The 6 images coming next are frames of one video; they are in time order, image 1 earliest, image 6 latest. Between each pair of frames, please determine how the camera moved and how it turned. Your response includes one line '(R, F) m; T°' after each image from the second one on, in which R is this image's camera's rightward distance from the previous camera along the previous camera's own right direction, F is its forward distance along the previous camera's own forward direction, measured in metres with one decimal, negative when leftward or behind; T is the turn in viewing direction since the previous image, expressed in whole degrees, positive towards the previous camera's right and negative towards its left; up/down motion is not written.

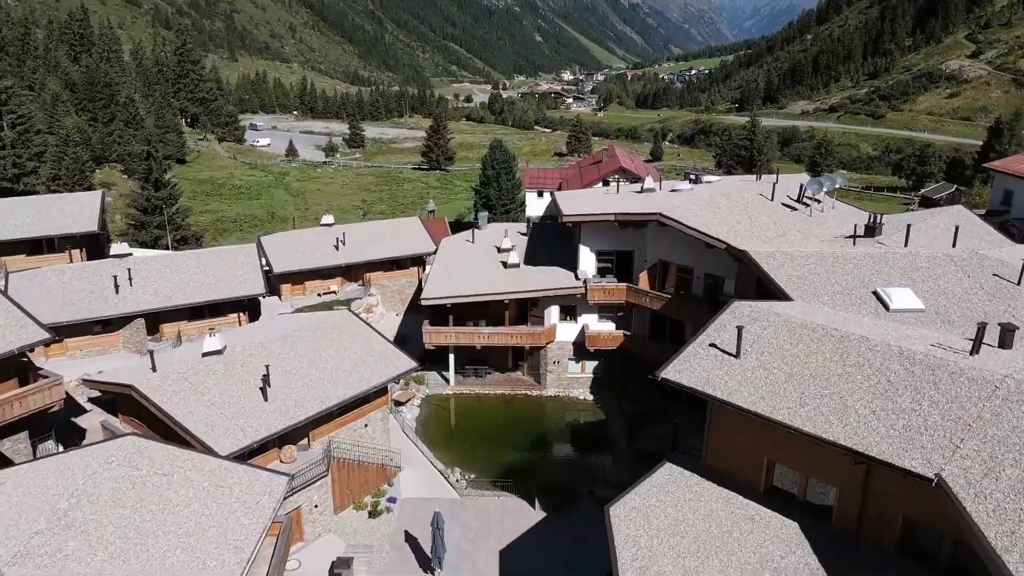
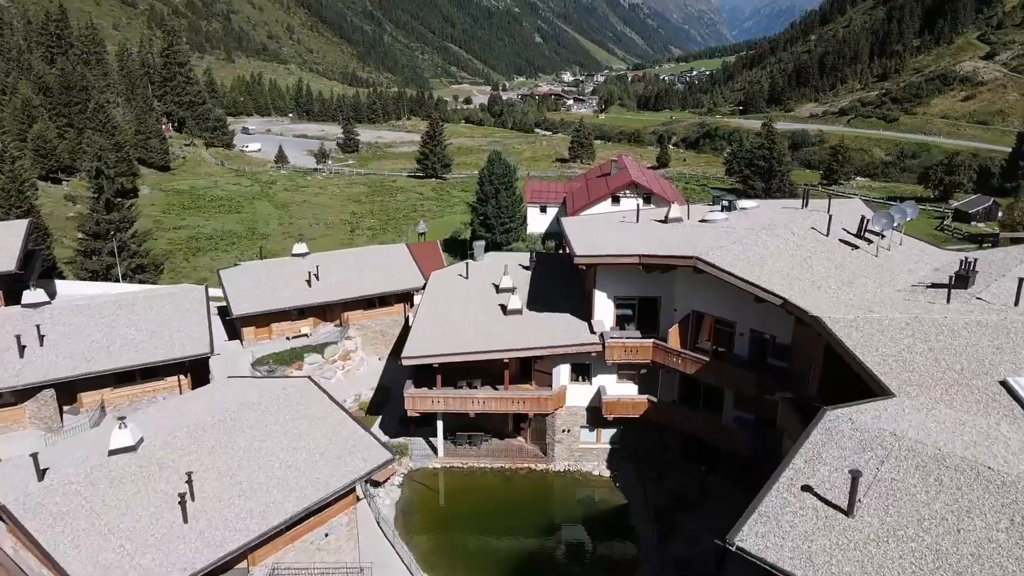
(0.0, +5.8) m; 0°
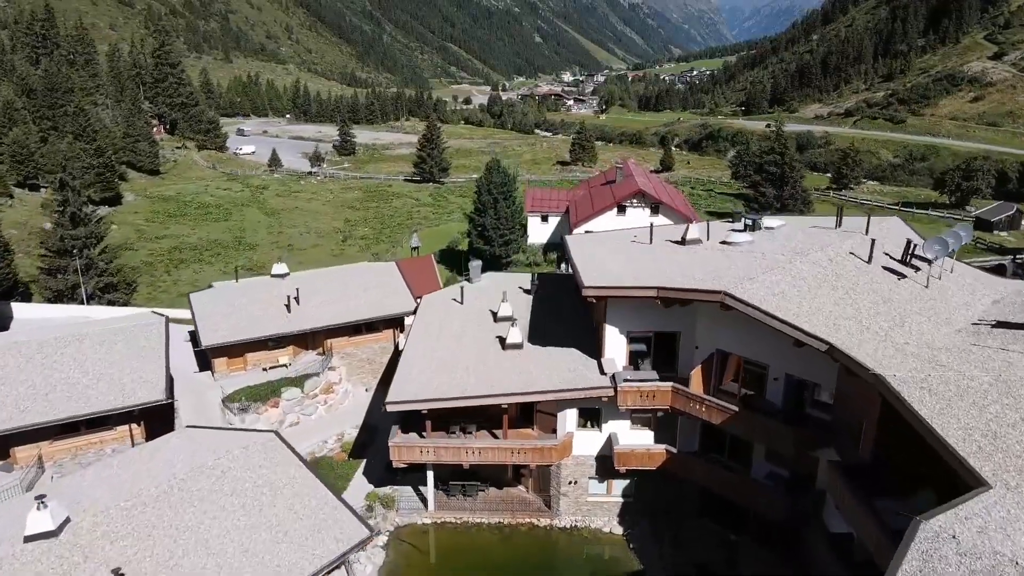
(0.0, +3.2) m; 0°
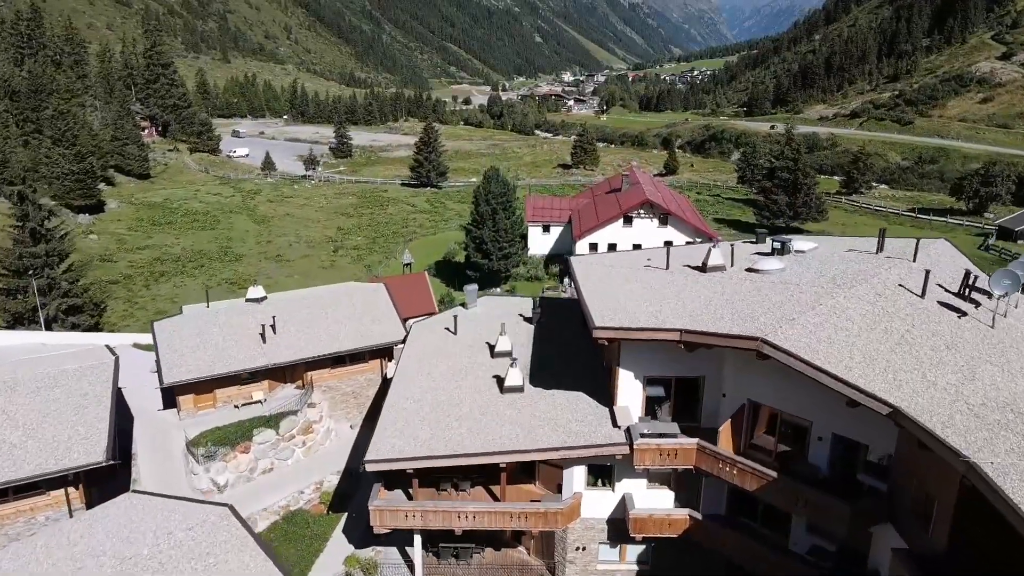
(0.0, +3.2) m; 0°
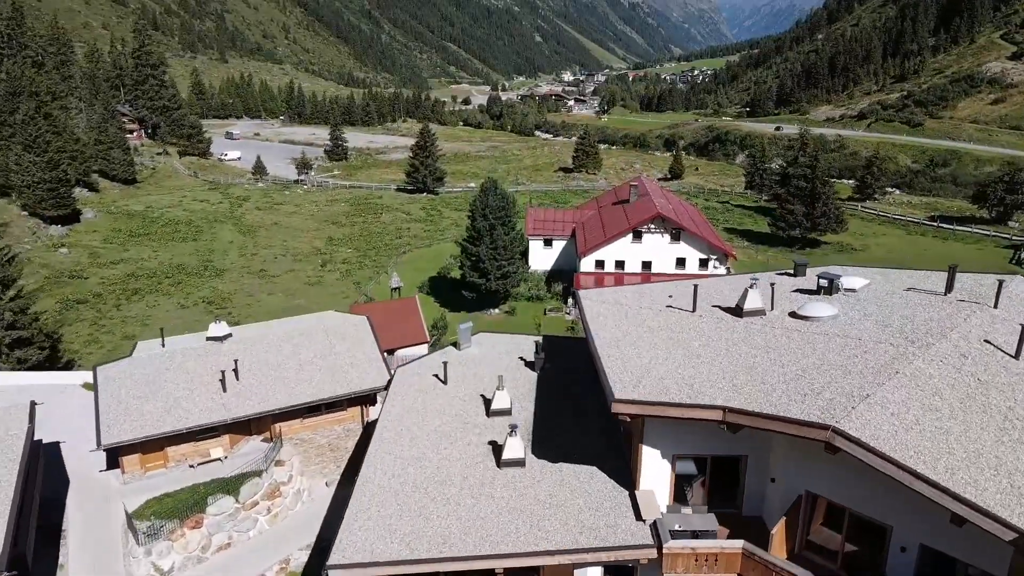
(0.0, +3.9) m; 0°
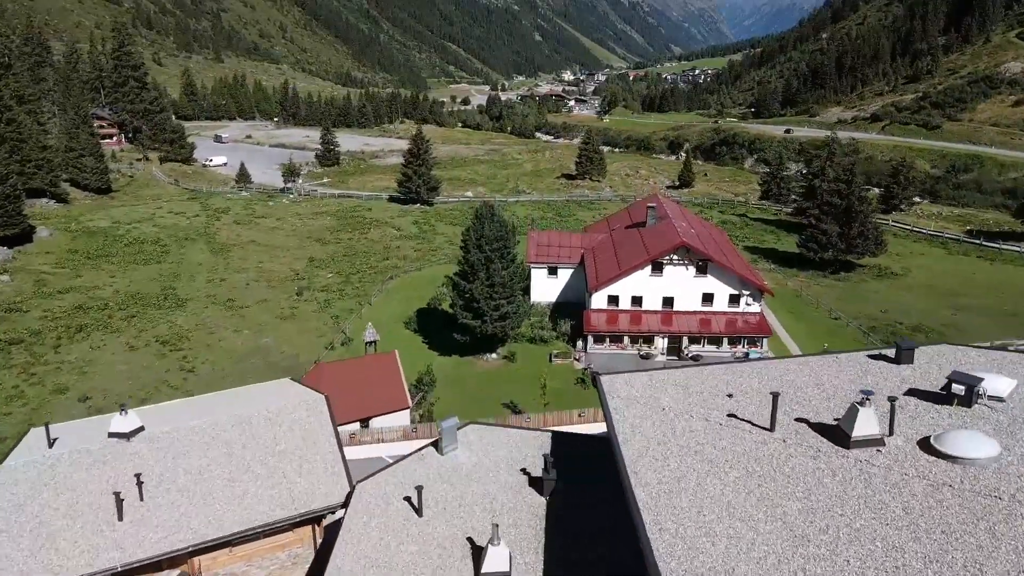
(0.0, +6.6) m; 0°
